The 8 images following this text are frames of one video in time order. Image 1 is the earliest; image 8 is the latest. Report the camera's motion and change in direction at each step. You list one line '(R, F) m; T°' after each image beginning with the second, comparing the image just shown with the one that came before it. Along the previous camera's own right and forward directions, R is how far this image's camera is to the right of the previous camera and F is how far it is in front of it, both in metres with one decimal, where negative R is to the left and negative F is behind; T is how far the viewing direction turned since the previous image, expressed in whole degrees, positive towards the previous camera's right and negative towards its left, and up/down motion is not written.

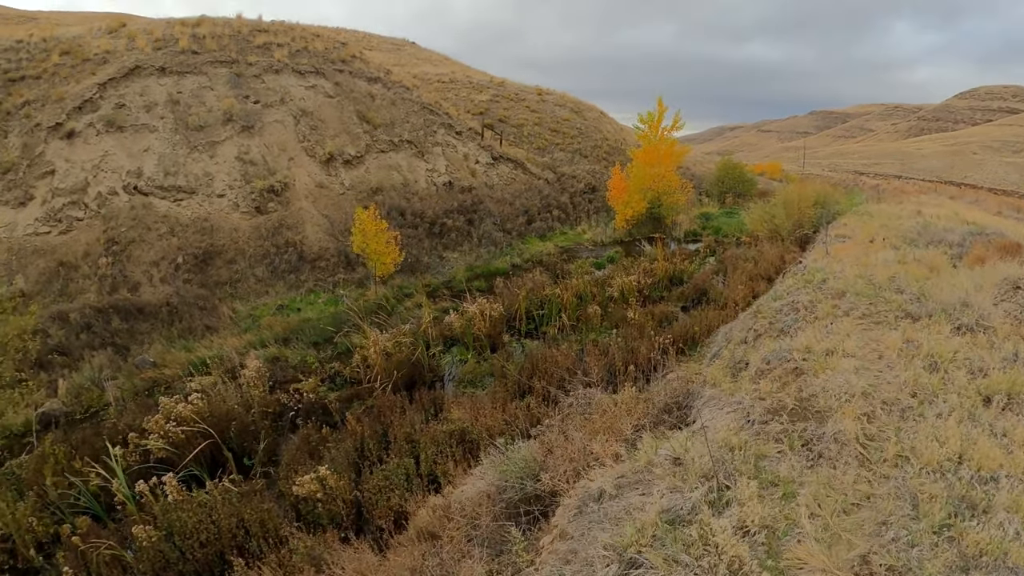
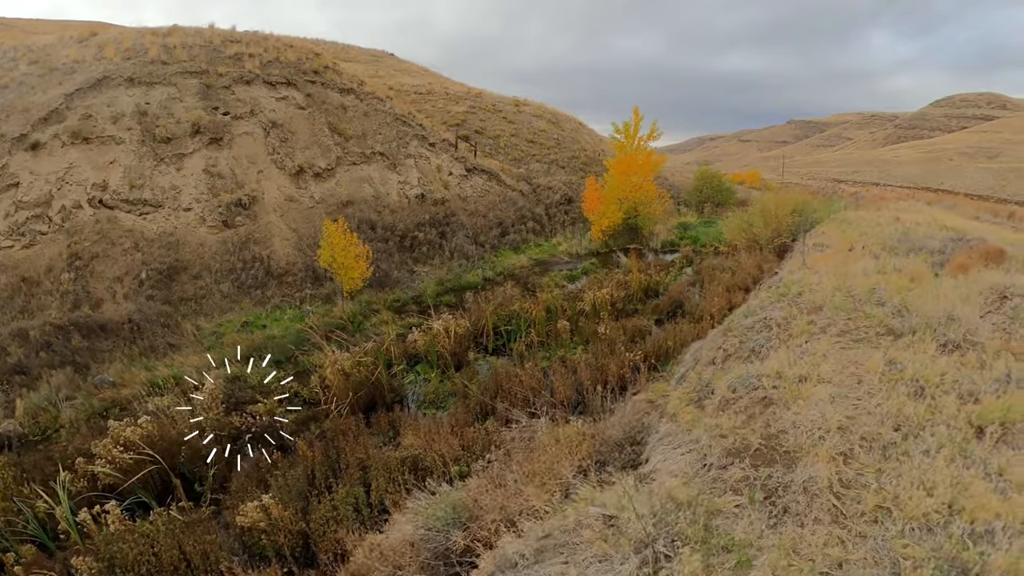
(+0.4, +0.6) m; +1°
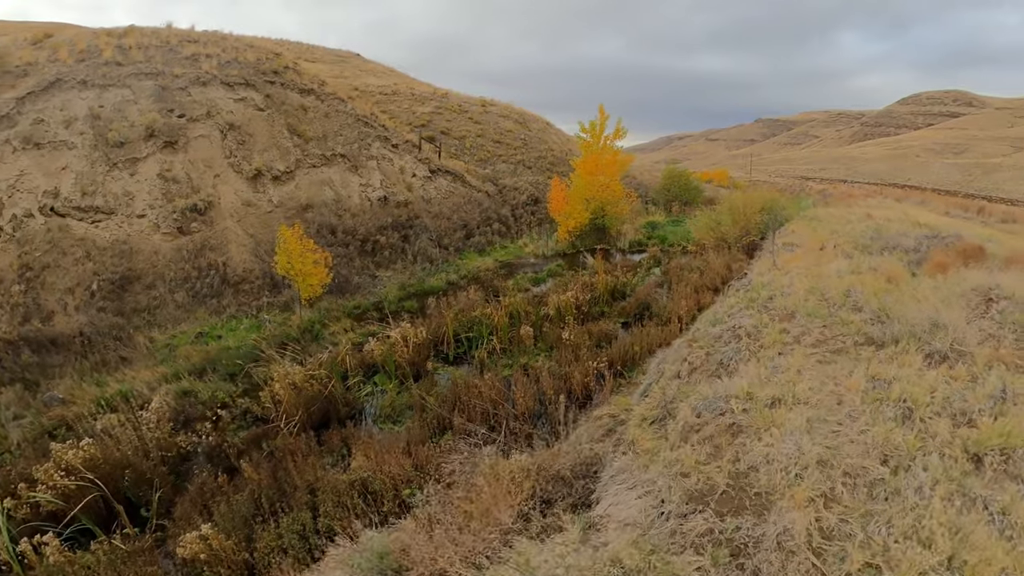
(+0.3, +0.5) m; +2°
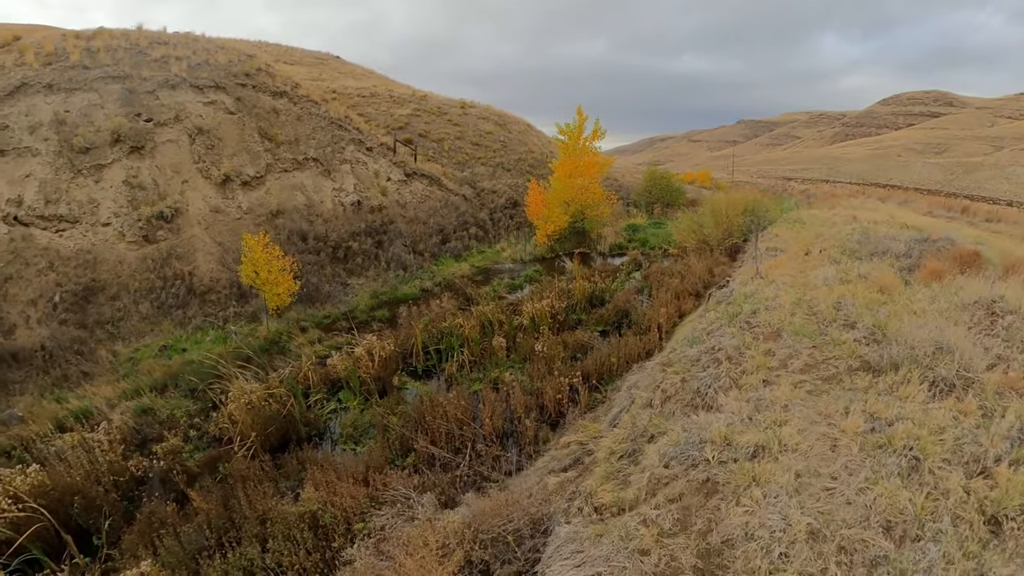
(+0.3, +0.5) m; +1°
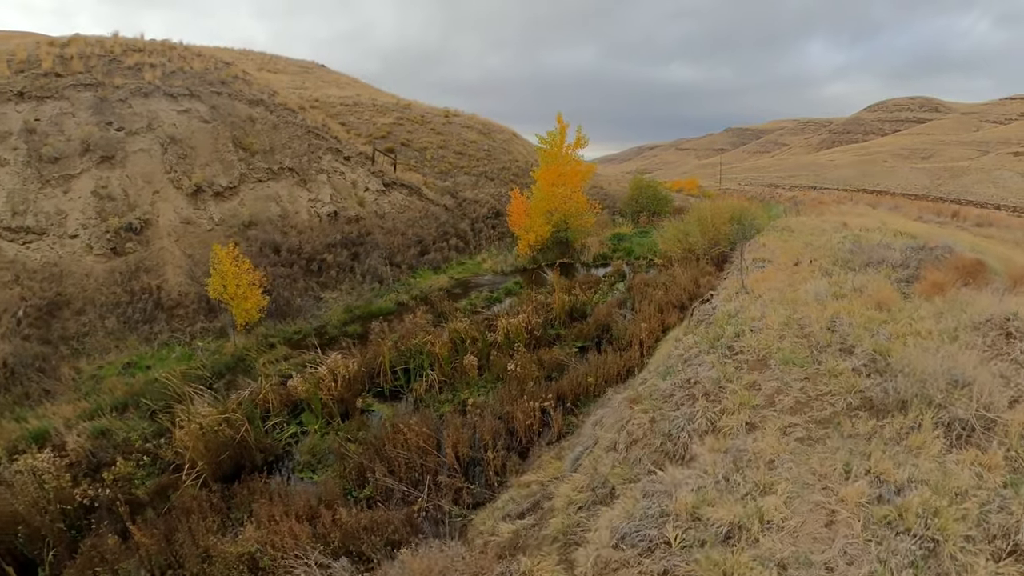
(+0.3, +0.5) m; +1°
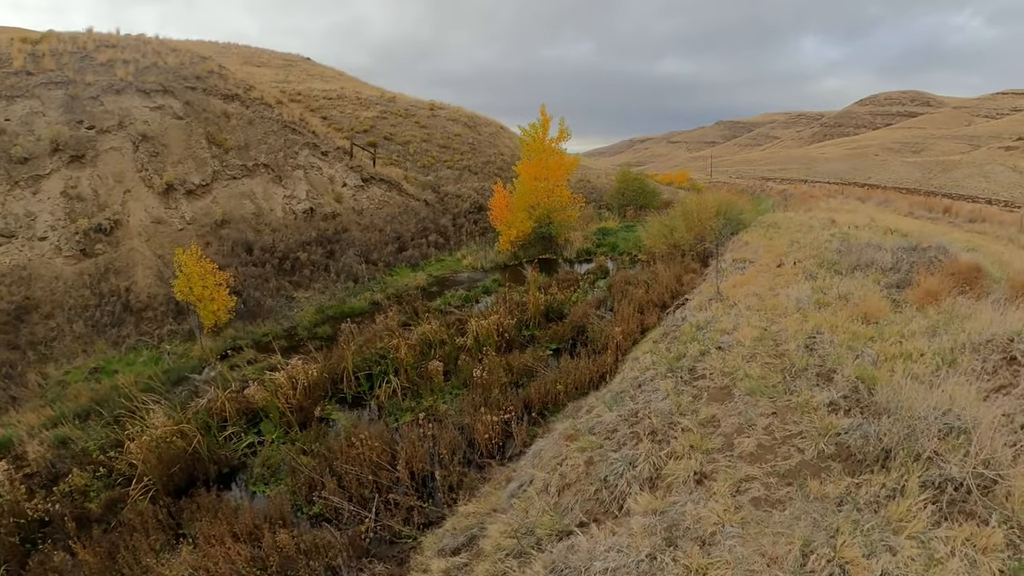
(+0.4, +0.5) m; +1°
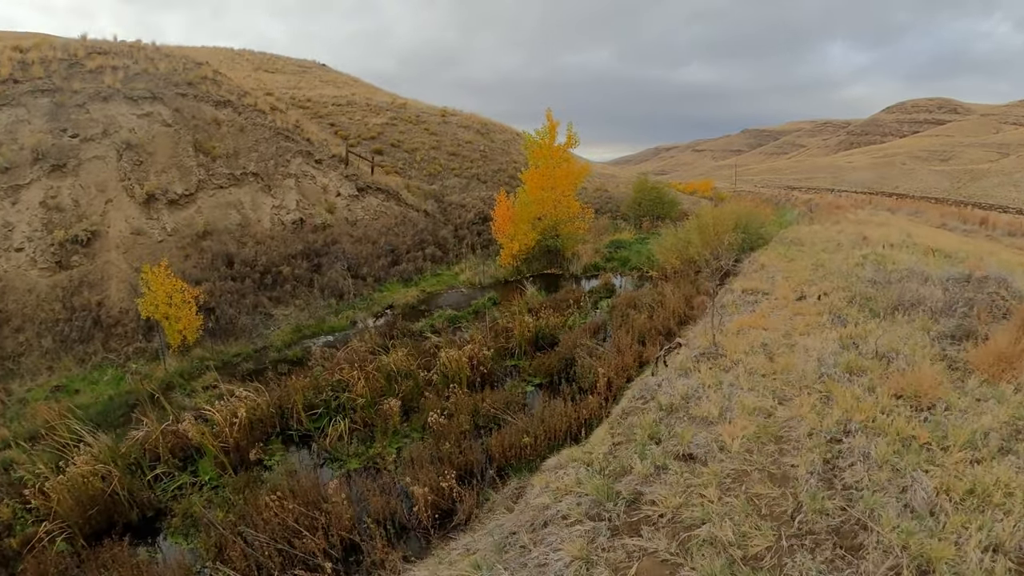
(+0.7, +1.1) m; -3°
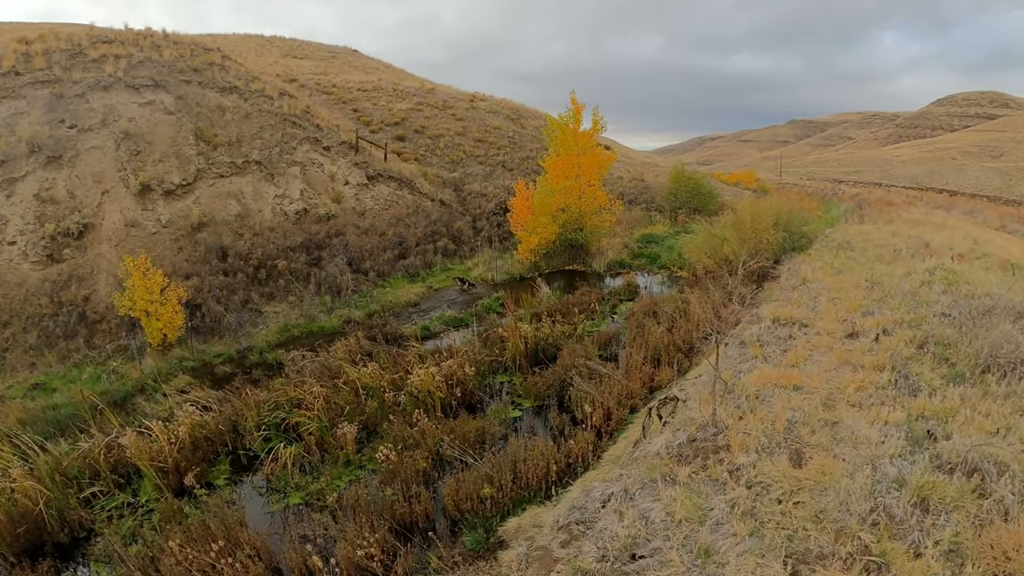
(+0.7, +1.2) m; -5°
